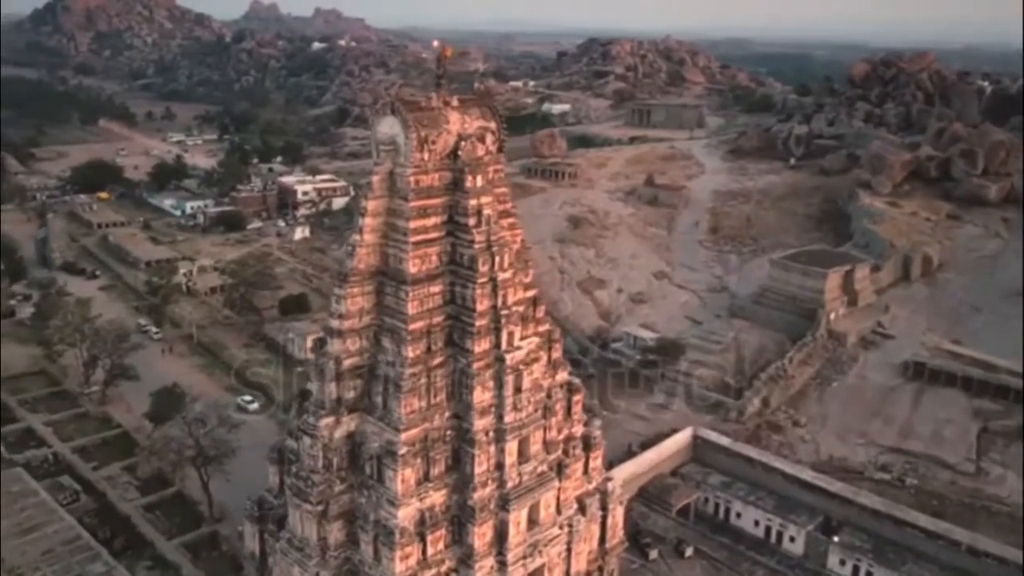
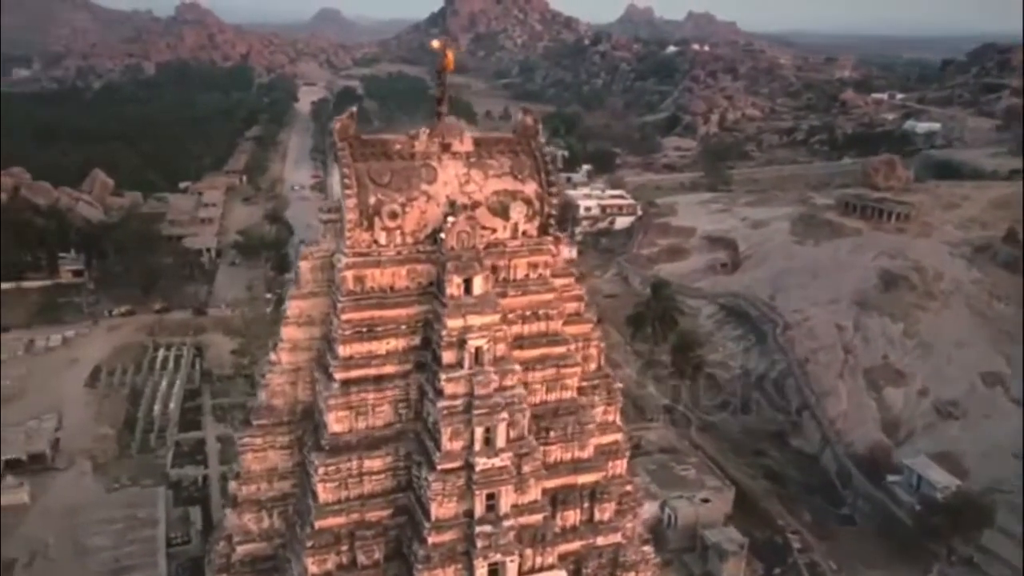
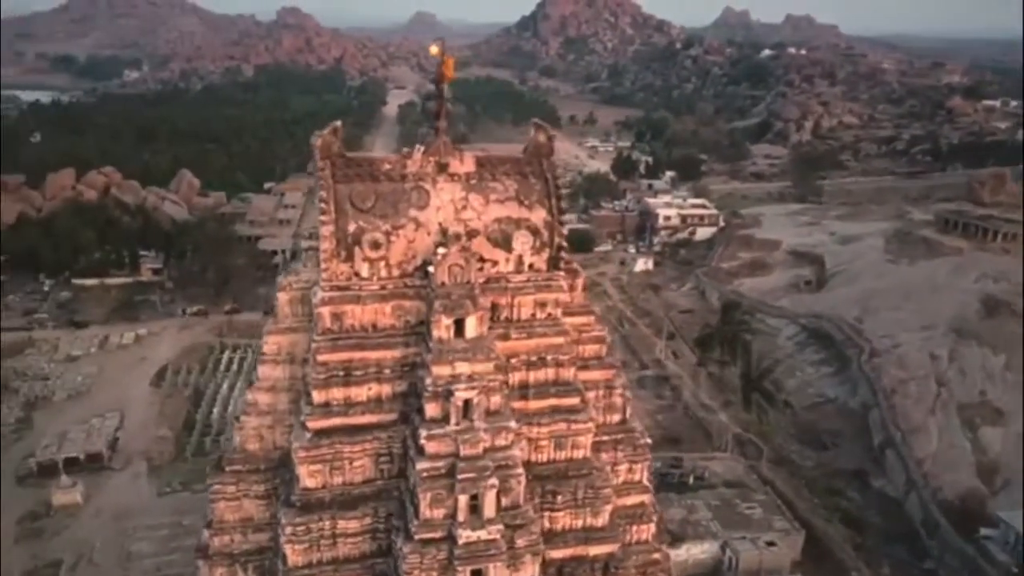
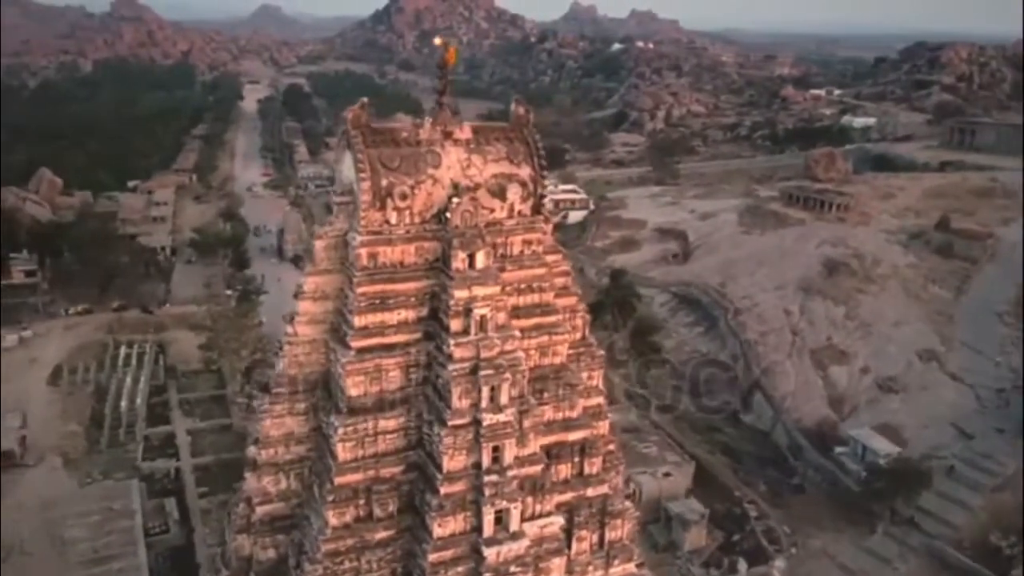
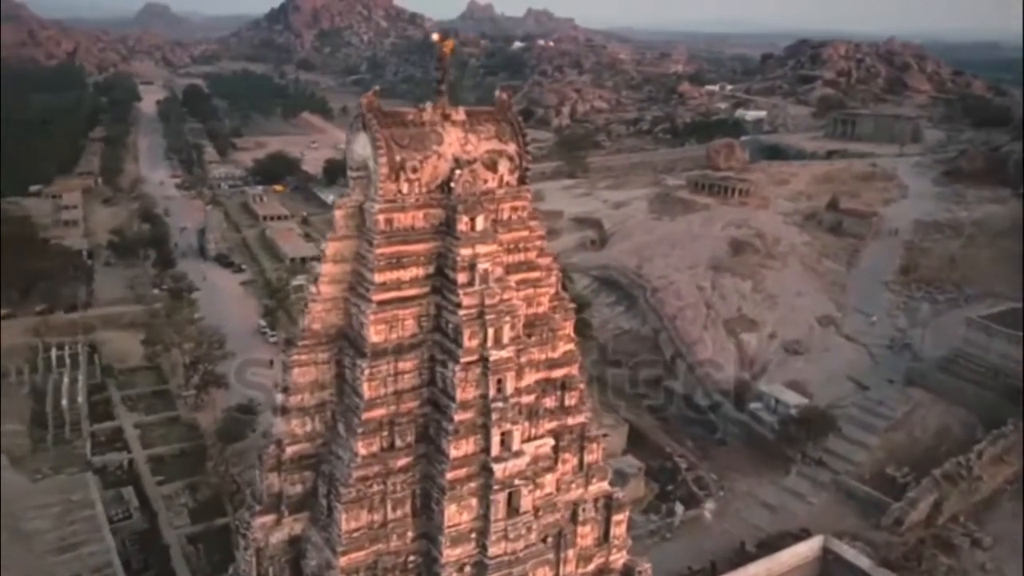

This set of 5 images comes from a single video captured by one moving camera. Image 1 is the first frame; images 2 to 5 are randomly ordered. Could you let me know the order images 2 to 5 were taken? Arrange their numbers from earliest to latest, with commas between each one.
5, 4, 2, 3
